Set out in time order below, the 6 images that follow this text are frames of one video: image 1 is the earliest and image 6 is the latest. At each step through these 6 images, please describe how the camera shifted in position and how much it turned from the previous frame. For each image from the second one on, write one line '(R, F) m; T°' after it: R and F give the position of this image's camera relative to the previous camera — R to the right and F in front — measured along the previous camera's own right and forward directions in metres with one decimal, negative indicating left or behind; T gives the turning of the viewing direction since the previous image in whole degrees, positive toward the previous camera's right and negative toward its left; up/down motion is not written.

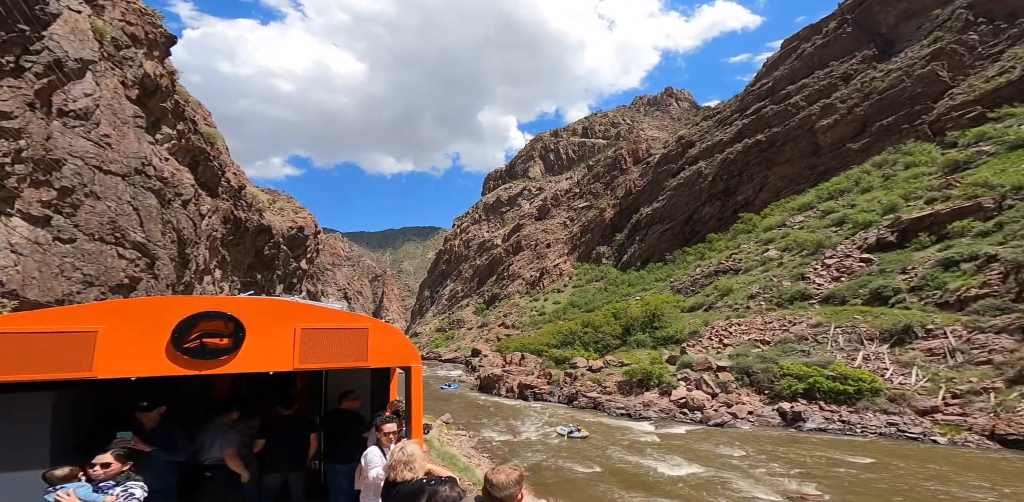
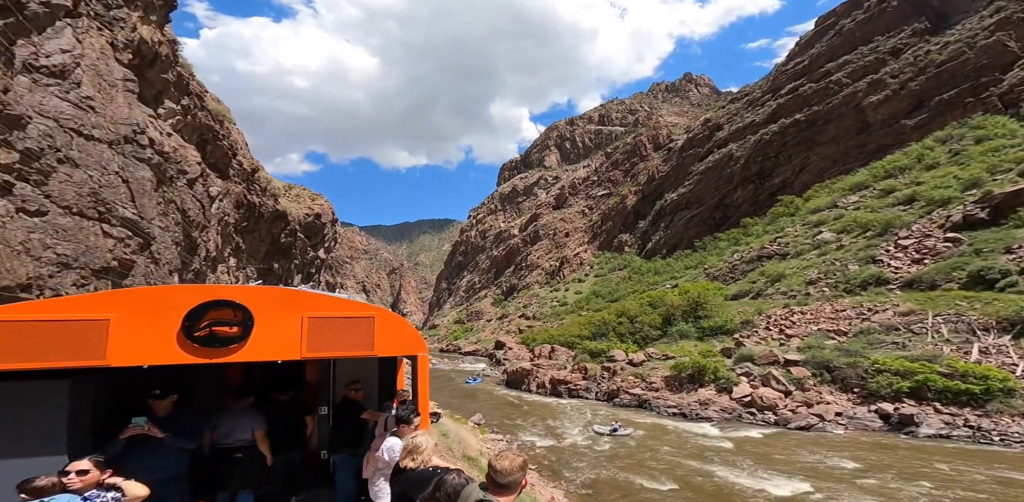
(-0.9, +2.0) m; -2°
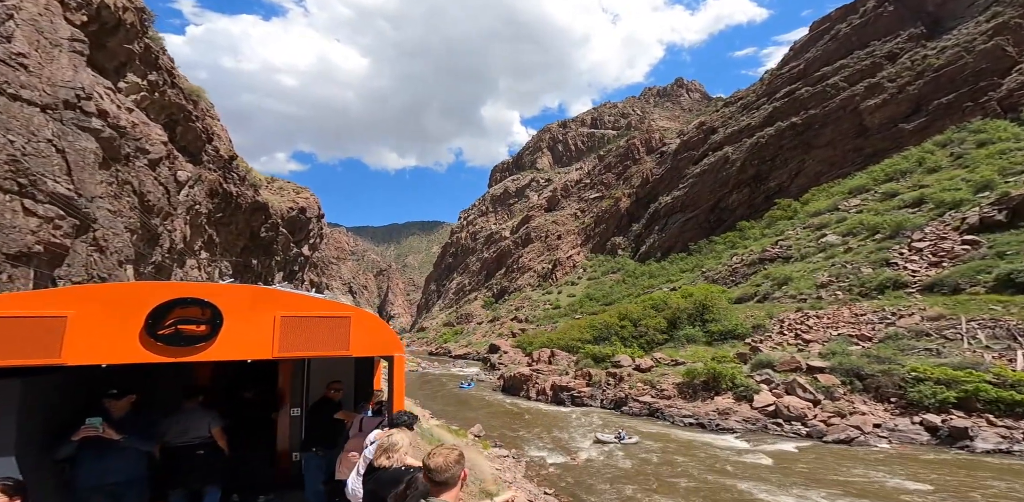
(-0.7, +1.0) m; +1°
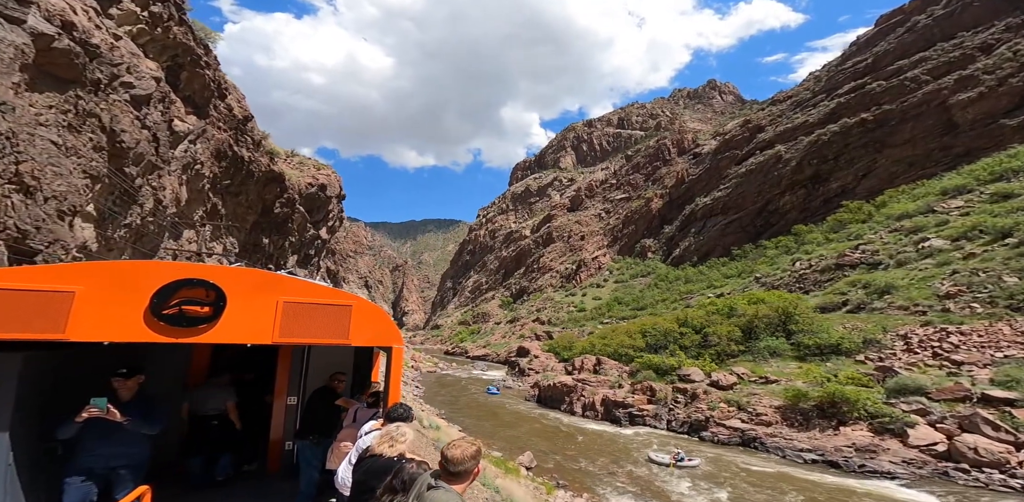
(-1.6, +3.7) m; -2°
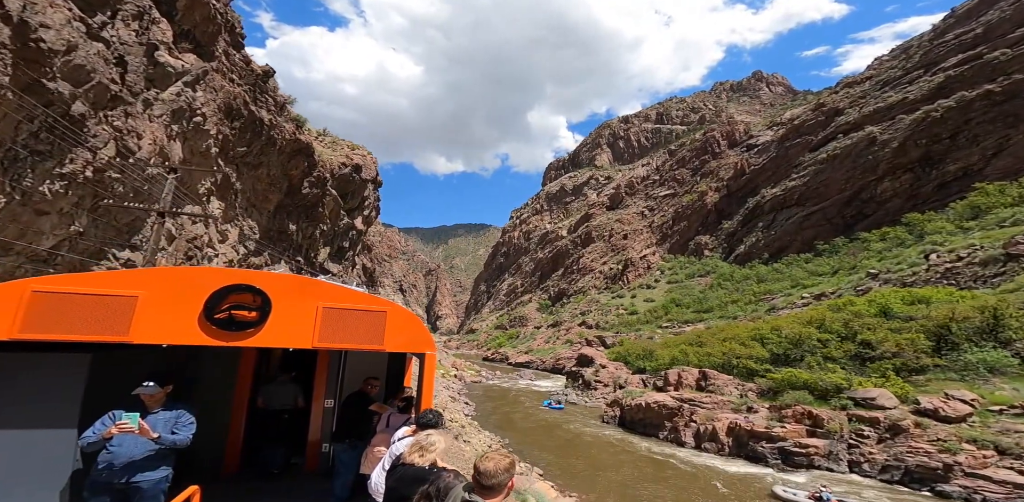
(-2.2, +5.4) m; -3°
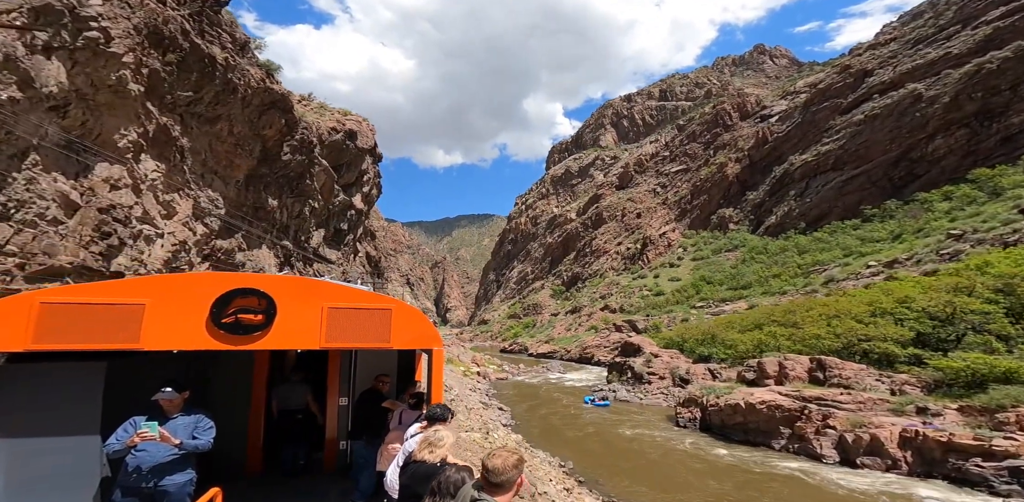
(-1.5, +5.0) m; 0°
